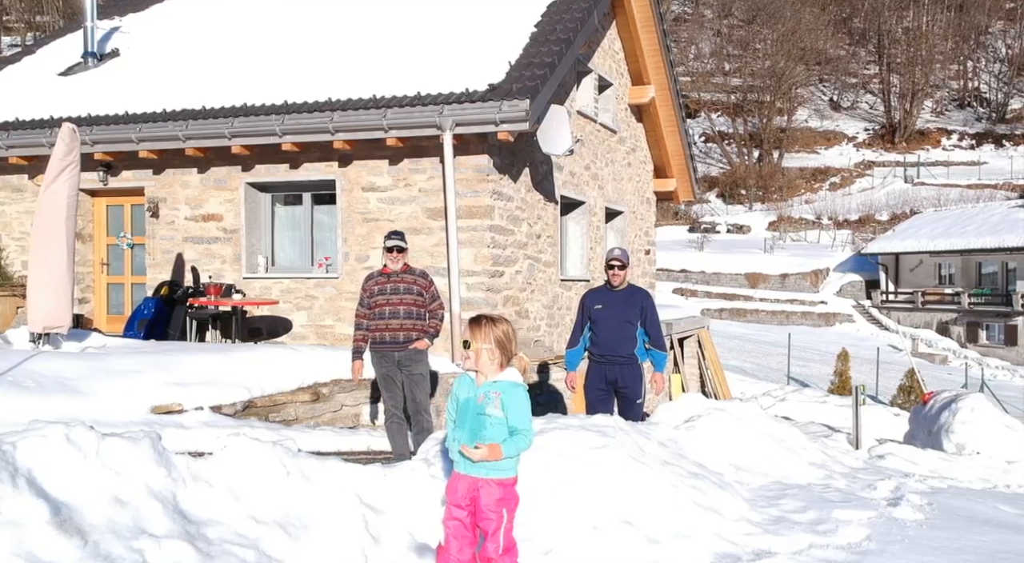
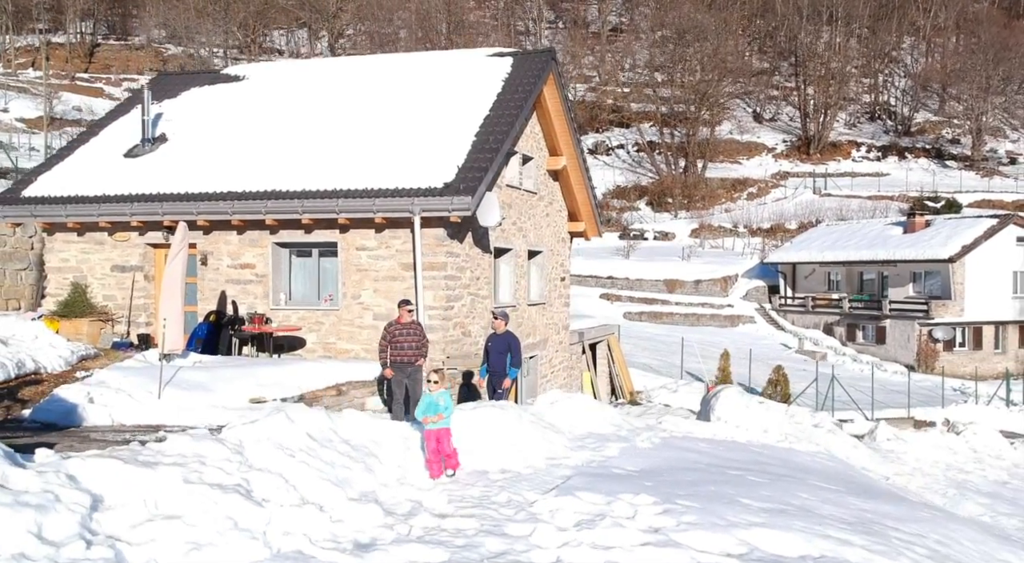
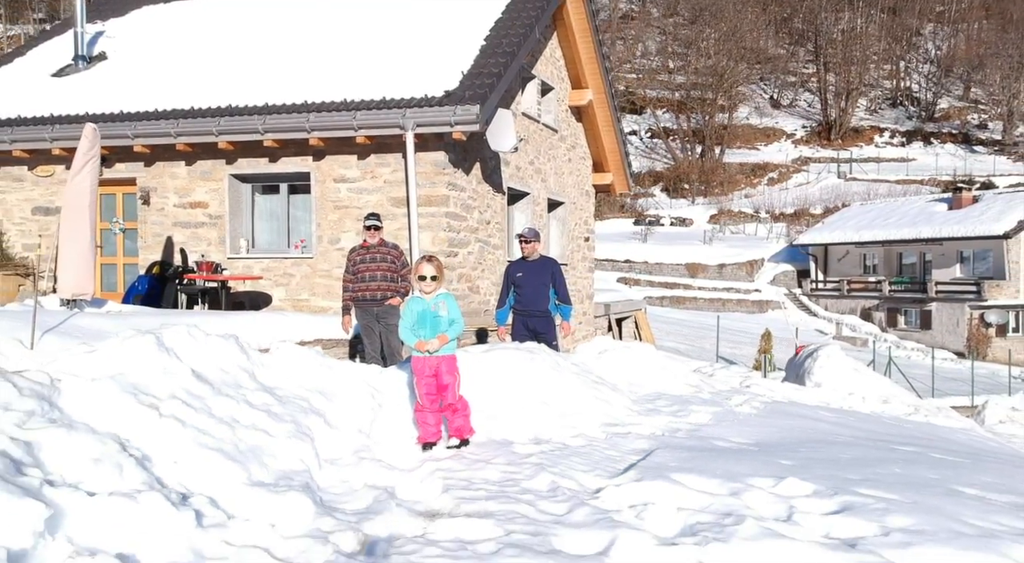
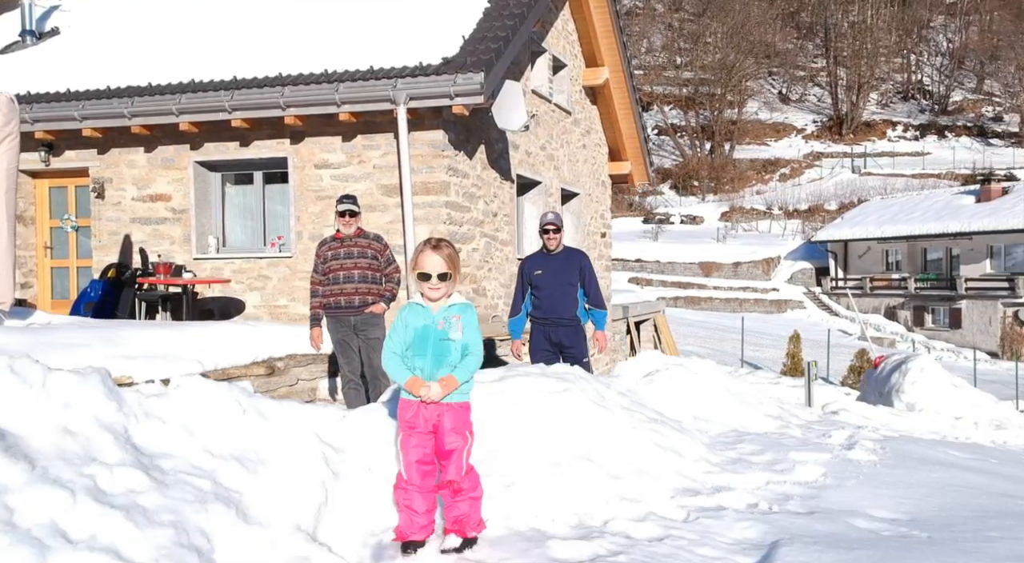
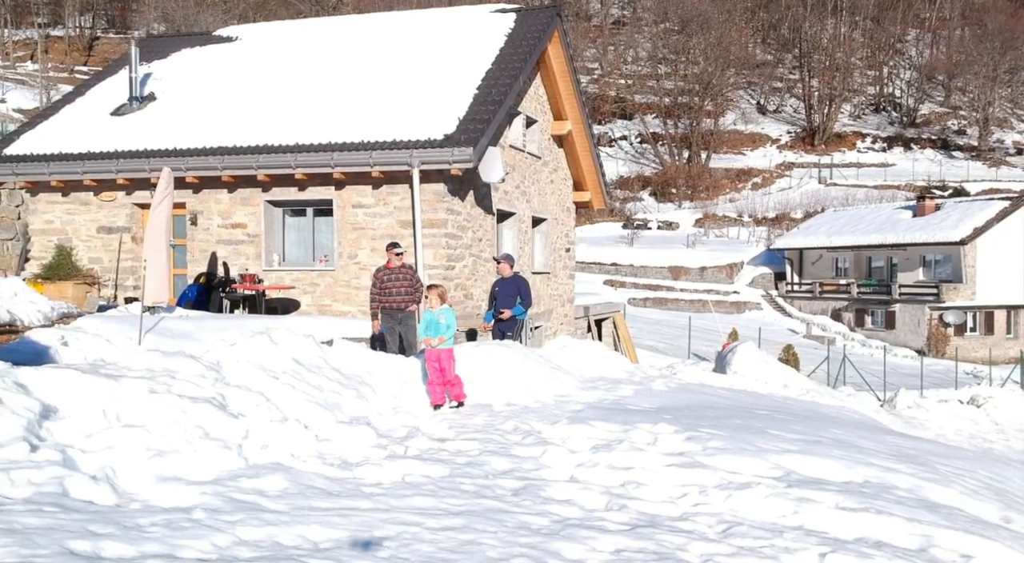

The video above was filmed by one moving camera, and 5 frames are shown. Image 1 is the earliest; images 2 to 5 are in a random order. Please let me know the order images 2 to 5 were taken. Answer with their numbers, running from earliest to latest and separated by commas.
4, 3, 5, 2
